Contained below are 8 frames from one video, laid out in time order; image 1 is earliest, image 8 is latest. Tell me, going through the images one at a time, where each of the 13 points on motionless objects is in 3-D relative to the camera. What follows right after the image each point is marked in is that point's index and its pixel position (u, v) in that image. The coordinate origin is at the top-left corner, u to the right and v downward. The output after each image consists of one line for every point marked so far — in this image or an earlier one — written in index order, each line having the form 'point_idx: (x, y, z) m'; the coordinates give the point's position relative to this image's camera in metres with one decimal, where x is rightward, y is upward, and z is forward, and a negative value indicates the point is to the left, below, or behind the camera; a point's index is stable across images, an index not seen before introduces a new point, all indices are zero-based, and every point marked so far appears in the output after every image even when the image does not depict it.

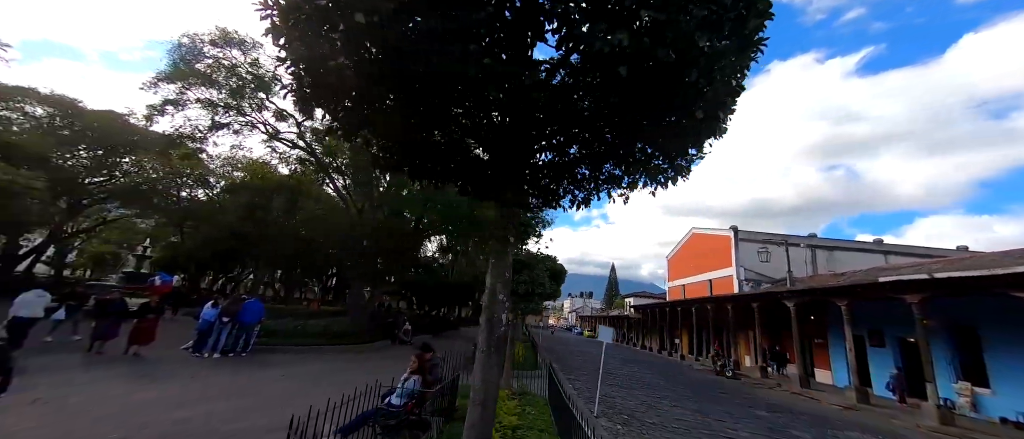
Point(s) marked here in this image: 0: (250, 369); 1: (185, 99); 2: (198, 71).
0: (-6.5, -3.8, +9.1) m
1: (-13.1, +4.8, +14.3) m
2: (-12.3, +5.8, +13.7) m
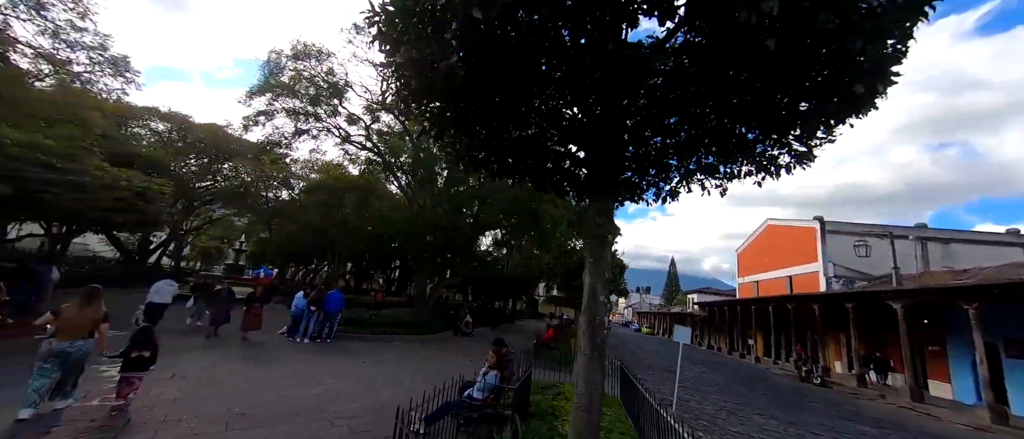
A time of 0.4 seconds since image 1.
0: (-4.8, -3.7, +9.9) m
1: (-10.6, +4.9, +15.9) m
2: (-9.9, +5.9, +15.2) m
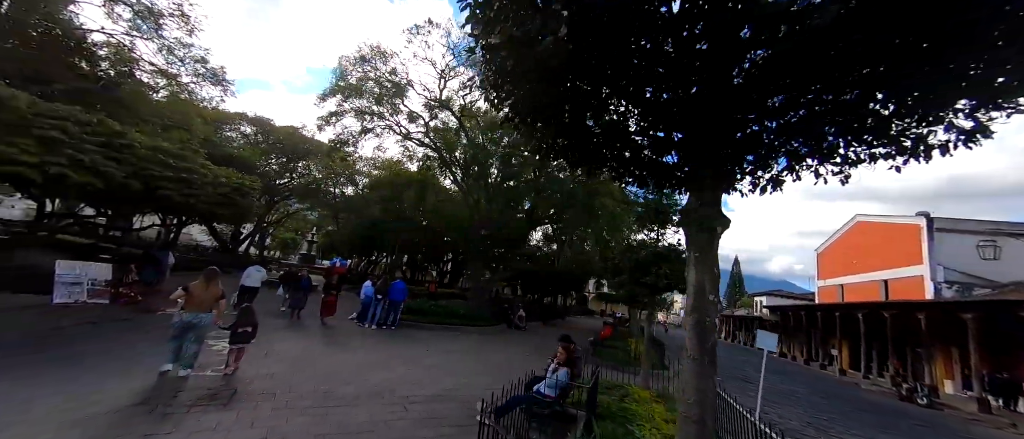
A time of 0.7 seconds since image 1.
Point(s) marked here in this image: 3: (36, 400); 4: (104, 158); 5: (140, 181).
0: (-3.1, -3.5, +10.3) m
1: (-8.1, +5.2, +17.0) m
2: (-7.5, +6.2, +16.2) m
3: (-5.5, -2.1, +4.2) m
4: (-10.2, +1.5, +9.1) m
5: (-10.8, +1.1, +10.5) m
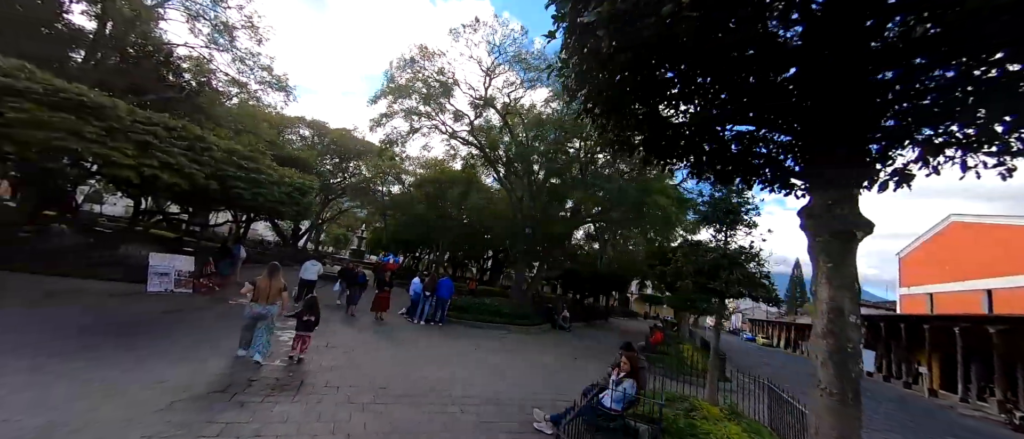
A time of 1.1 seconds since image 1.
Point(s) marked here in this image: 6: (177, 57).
0: (-1.8, -3.5, +10.4) m
1: (-5.8, +5.3, +17.6) m
2: (-5.3, +6.3, +16.7) m
3: (-4.8, -2.0, +4.6) m
4: (-8.9, +1.6, +9.9) m
5: (-9.3, +1.2, +11.5) m
6: (-15.3, +7.4, +16.6) m
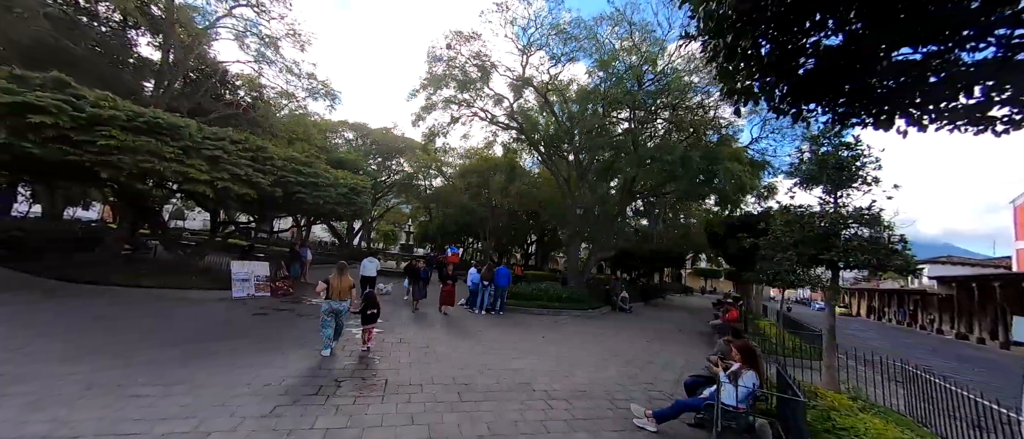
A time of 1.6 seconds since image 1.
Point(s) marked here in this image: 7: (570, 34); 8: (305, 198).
0: (+0.1, -3.1, +10.3) m
1: (-3.9, +5.6, +17.5) m
2: (-3.5, +6.7, +16.5) m
3: (-3.6, -2.2, +4.8) m
4: (-7.4, +1.4, +10.4) m
5: (-7.7, +1.0, +12.0) m
6: (-13.5, +7.0, +17.5) m
7: (+2.3, +7.6, +14.8) m
8: (-7.1, +0.8, +12.4) m
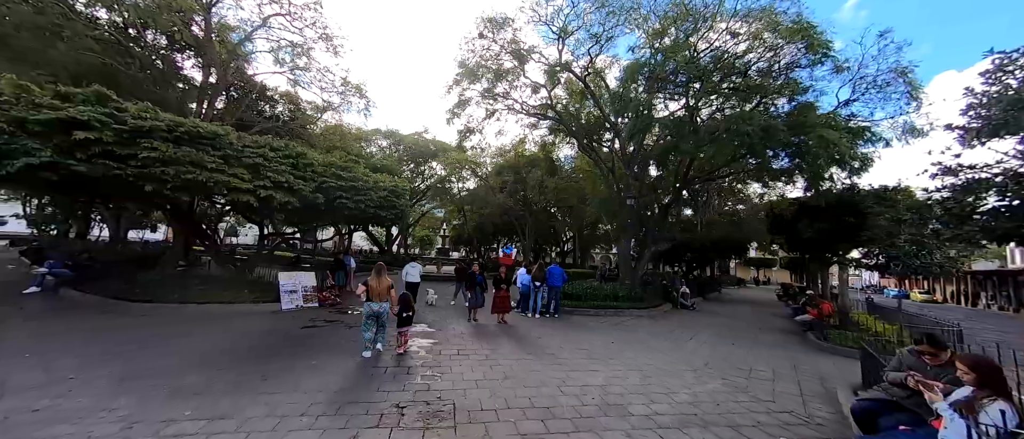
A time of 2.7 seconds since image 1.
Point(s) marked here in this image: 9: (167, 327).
0: (+1.7, -2.9, +9.2) m
1: (-2.1, +5.6, +16.8) m
2: (-1.9, +6.7, +15.8) m
3: (-2.5, -2.2, +4.1) m
4: (-6.0, +1.2, +10.0) m
5: (-6.1, +0.8, +11.6) m
6: (-11.8, +6.4, +17.6) m
7: (+3.7, +7.9, +13.6) m
8: (-5.5, +0.5, +12.0) m
9: (-8.1, -2.5, +8.5) m
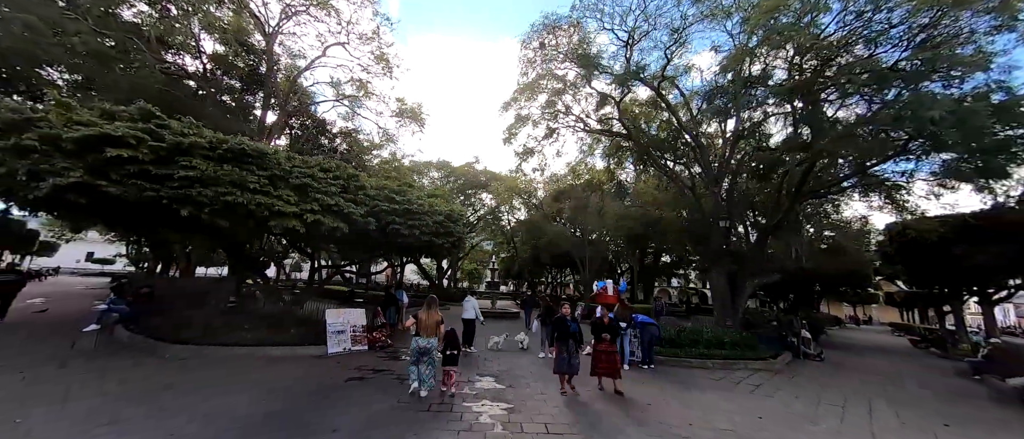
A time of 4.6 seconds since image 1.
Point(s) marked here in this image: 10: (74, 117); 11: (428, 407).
0: (+3.6, -3.3, +6.8) m
1: (+0.6, +4.4, +15.5) m
2: (+0.6, +5.5, +14.6) m
3: (-1.4, -2.3, +2.3) m
4: (-4.1, +0.4, +8.9) m
5: (-4.0, -0.1, +10.4) m
6: (-8.9, +4.8, +17.6) m
7: (+5.9, +7.1, +11.8) m
8: (-3.3, -0.3, +10.8) m
9: (-6.3, -3.1, +7.3) m
10: (-7.3, +1.7, +6.0) m
11: (-1.4, -3.0, +5.8) m
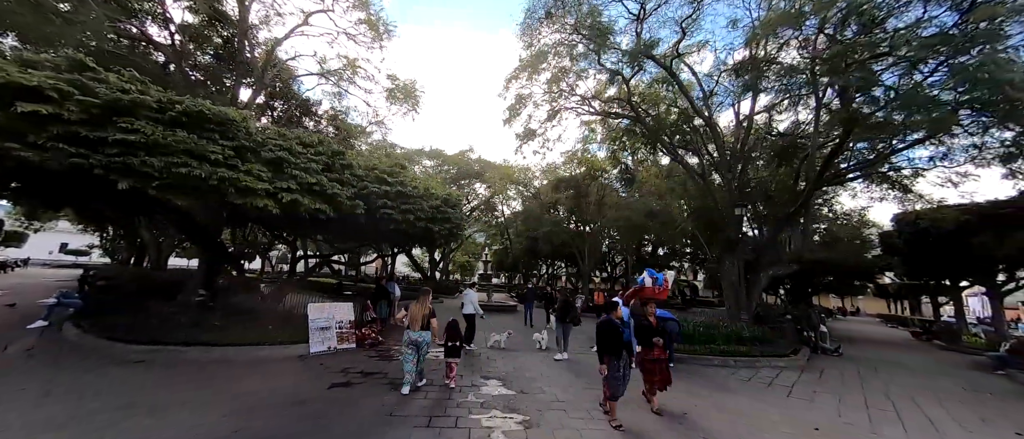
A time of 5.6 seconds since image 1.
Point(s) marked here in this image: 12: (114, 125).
0: (+3.8, -3.0, +5.9) m
1: (+0.6, +4.9, +14.4) m
2: (+0.7, +6.0, +13.4) m
3: (-1.0, -2.1, +1.3) m
4: (-3.9, +0.8, +7.7) m
5: (-3.8, +0.3, +9.3) m
6: (-9.0, +5.4, +16.3) m
7: (+6.1, +7.5, +10.8) m
8: (-3.2, +0.1, +9.6) m
9: (-6.1, -2.7, +6.2) m
10: (-7.0, +2.1, +4.8) m
11: (-1.1, -2.7, +4.8) m
12: (-5.8, +1.4, +5.3) m
